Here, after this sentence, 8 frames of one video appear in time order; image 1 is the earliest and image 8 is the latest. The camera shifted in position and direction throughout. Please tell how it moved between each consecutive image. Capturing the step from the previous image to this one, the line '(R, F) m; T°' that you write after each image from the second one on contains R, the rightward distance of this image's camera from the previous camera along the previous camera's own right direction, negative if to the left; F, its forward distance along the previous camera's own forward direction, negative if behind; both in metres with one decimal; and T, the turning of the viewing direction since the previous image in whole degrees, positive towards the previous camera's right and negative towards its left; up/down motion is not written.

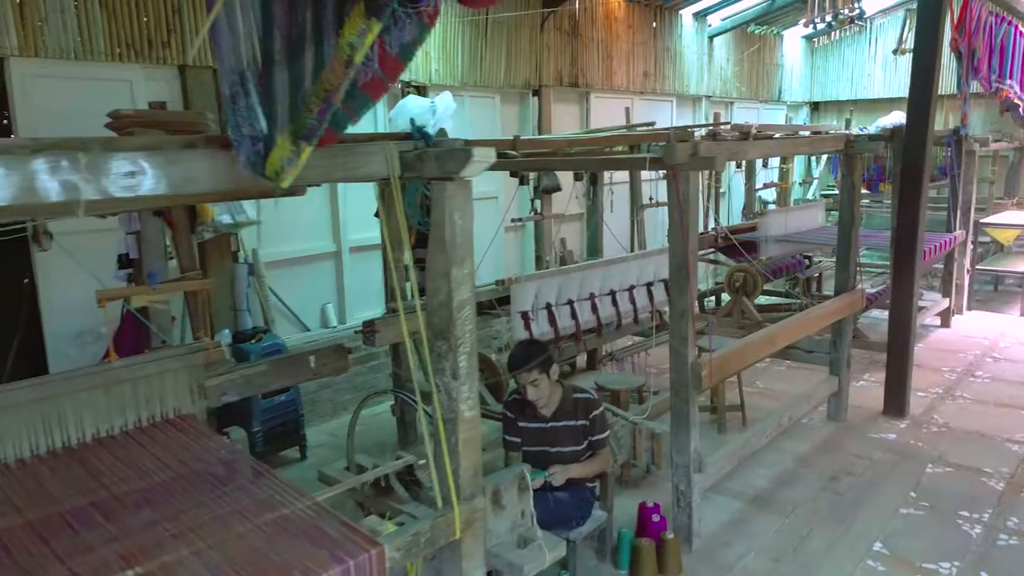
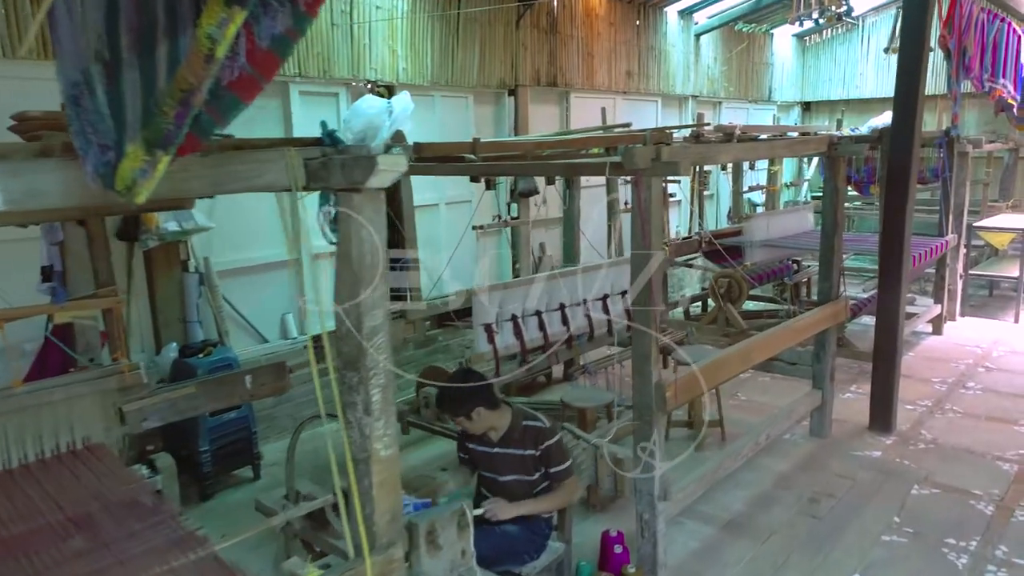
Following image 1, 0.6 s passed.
(+0.2, +0.2) m; 0°
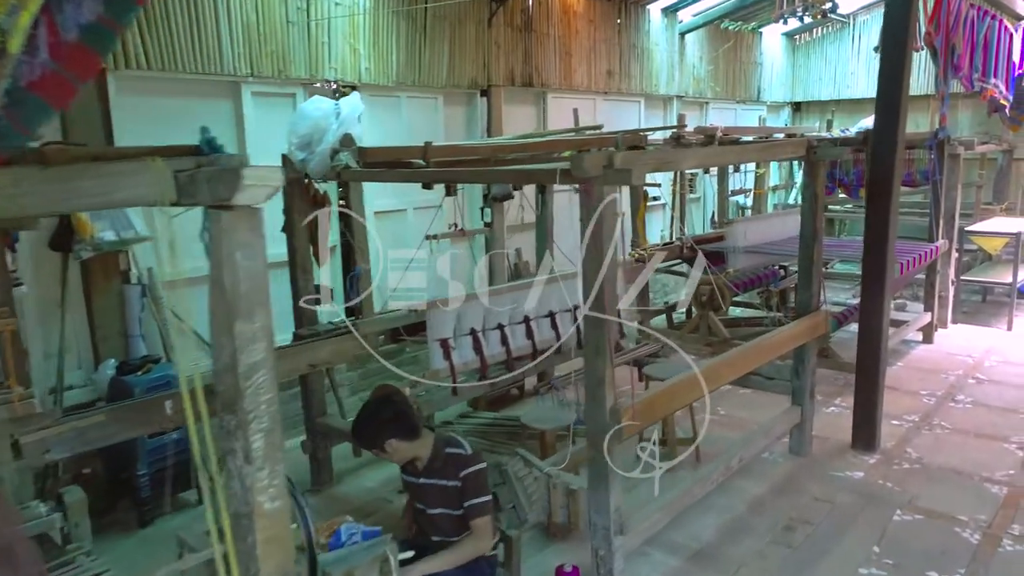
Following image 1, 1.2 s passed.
(+0.2, +0.2) m; 0°
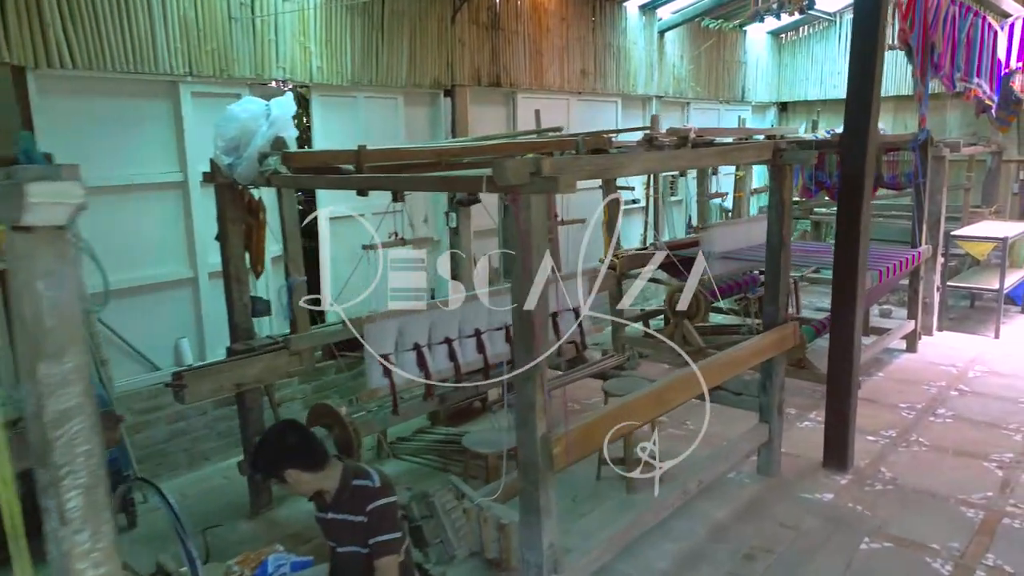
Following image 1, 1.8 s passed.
(+0.2, +0.2) m; 0°
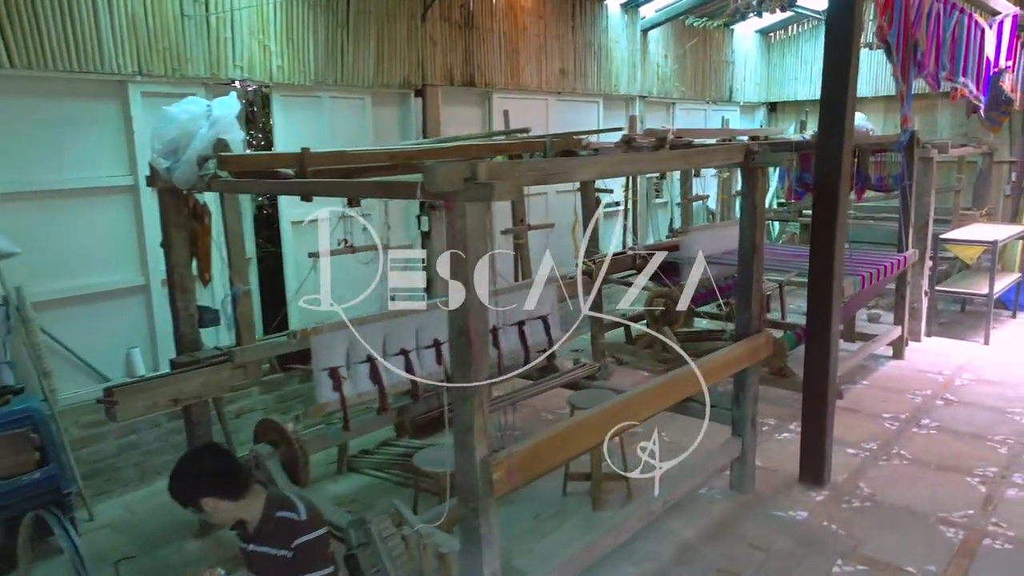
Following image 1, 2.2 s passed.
(+0.2, +0.1) m; 0°
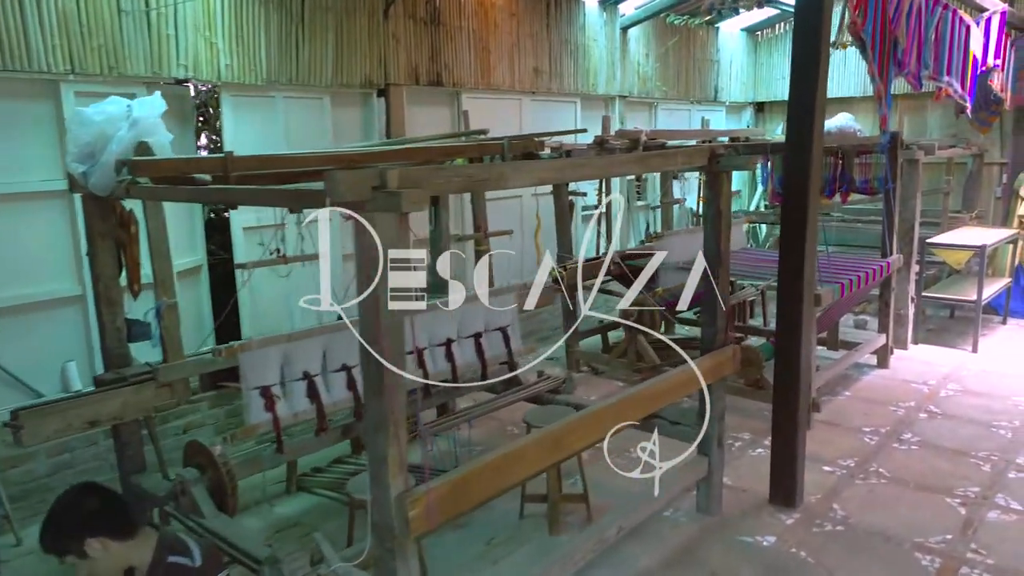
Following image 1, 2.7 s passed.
(+0.2, +0.2) m; 0°
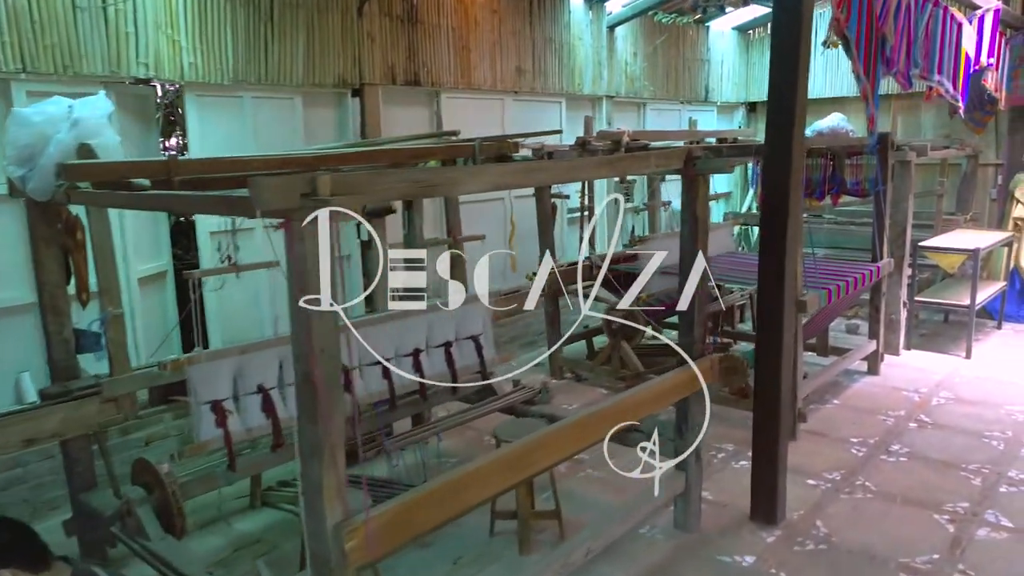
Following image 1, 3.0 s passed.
(+0.1, +0.1) m; 0°
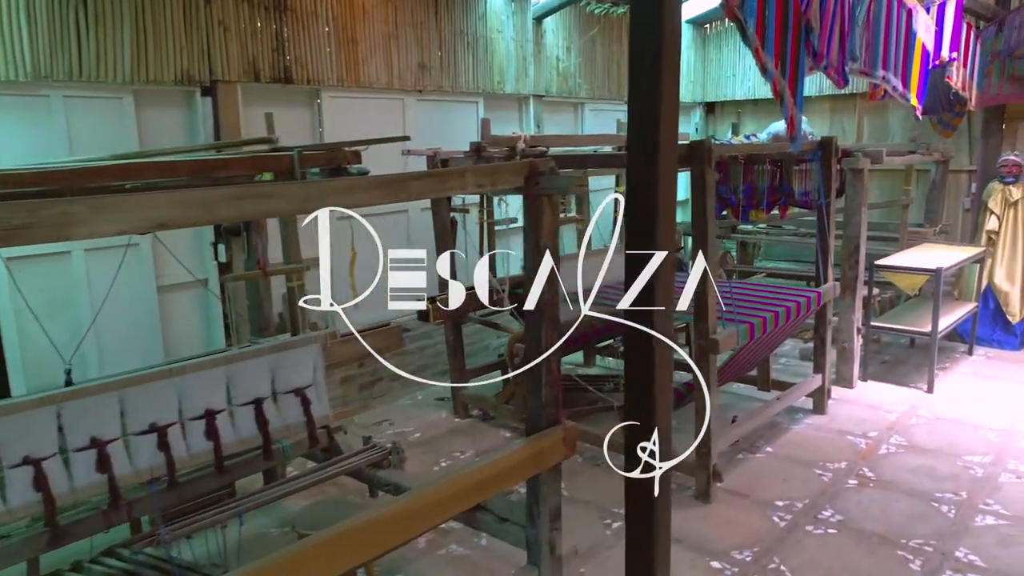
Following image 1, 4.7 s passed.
(+0.7, +0.6) m; 0°
